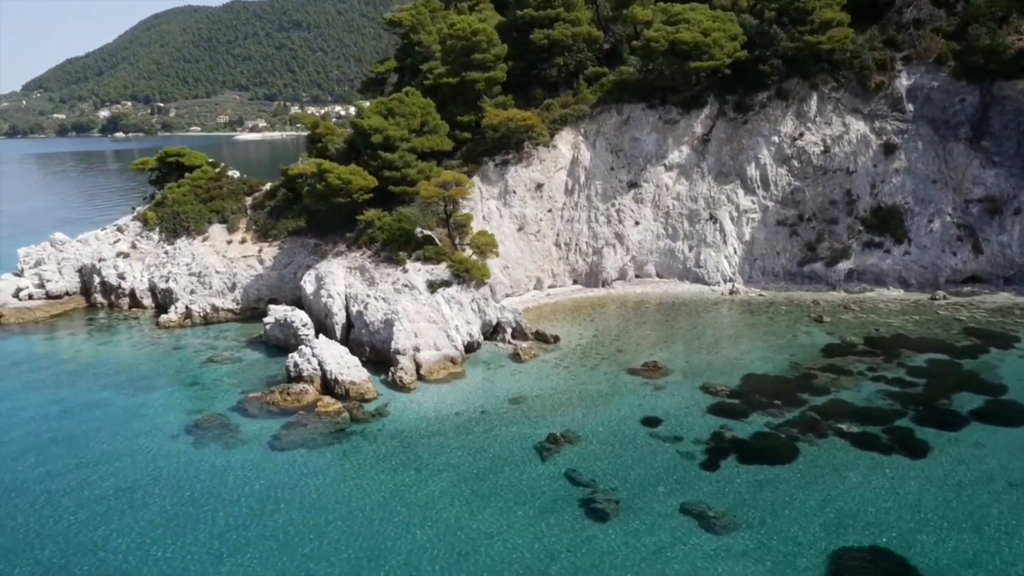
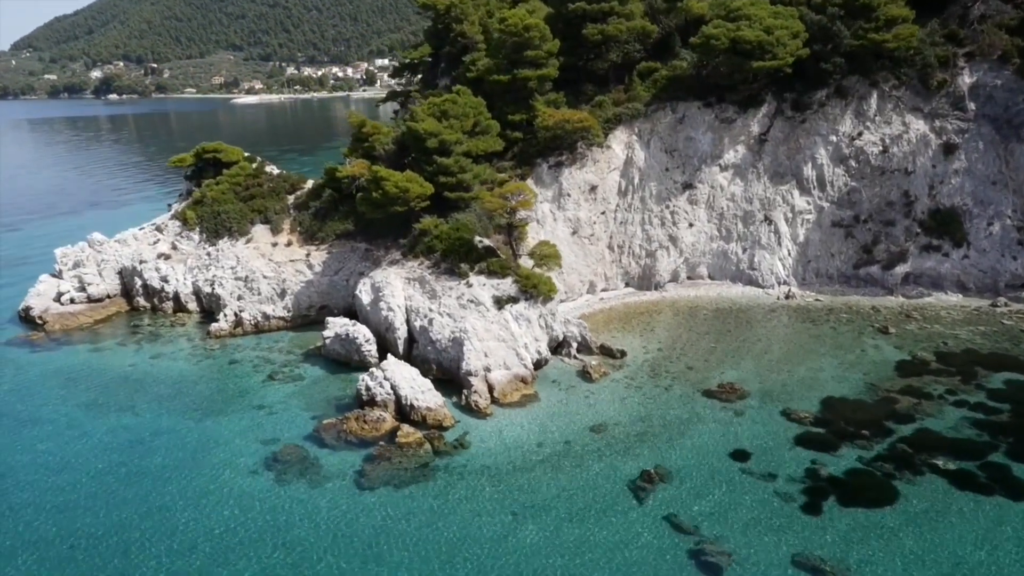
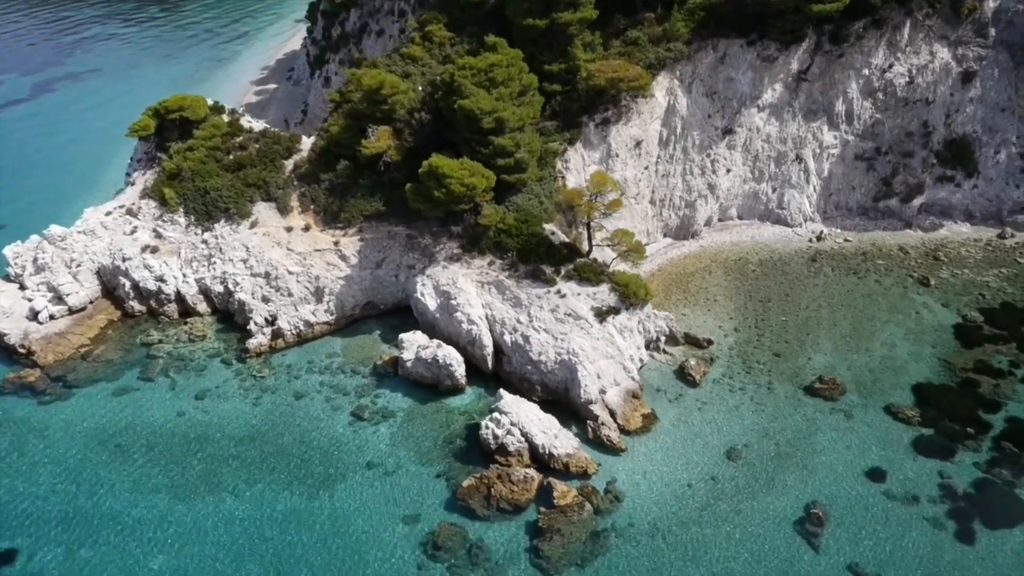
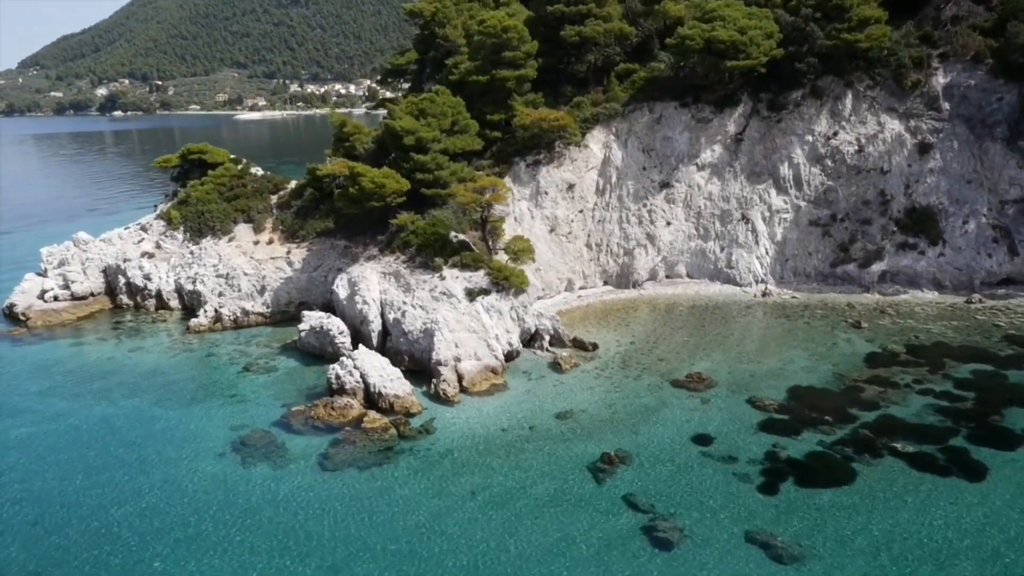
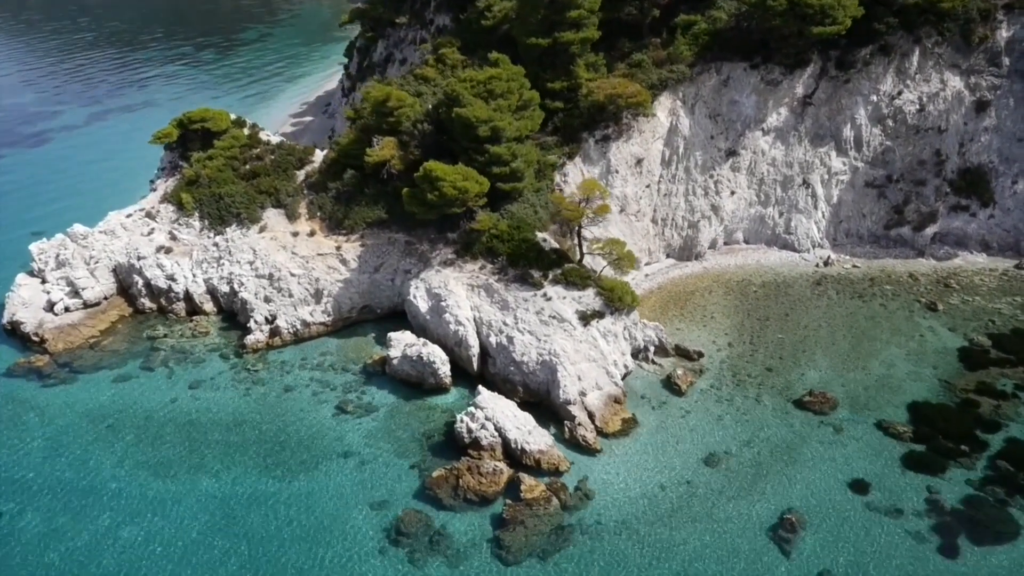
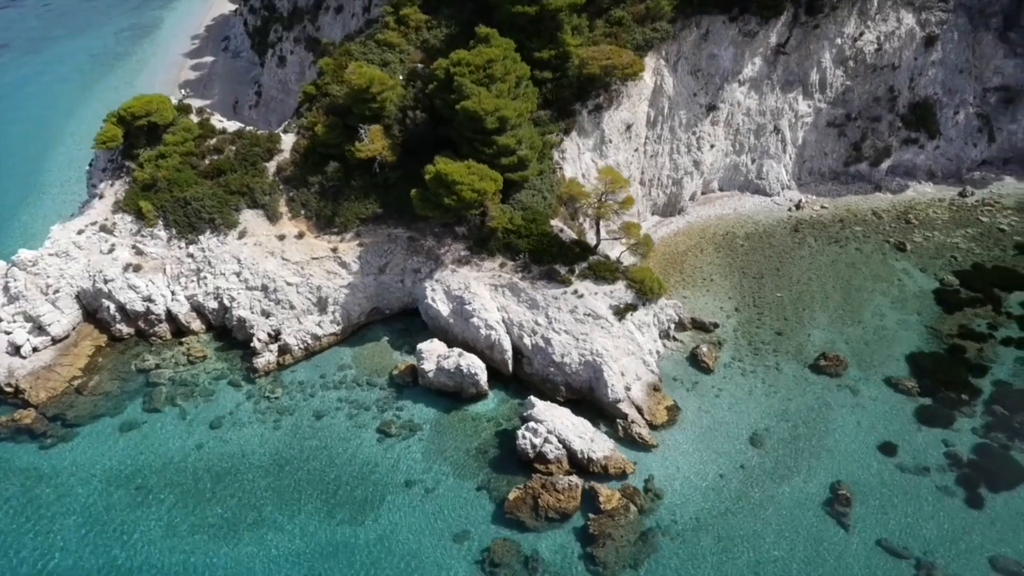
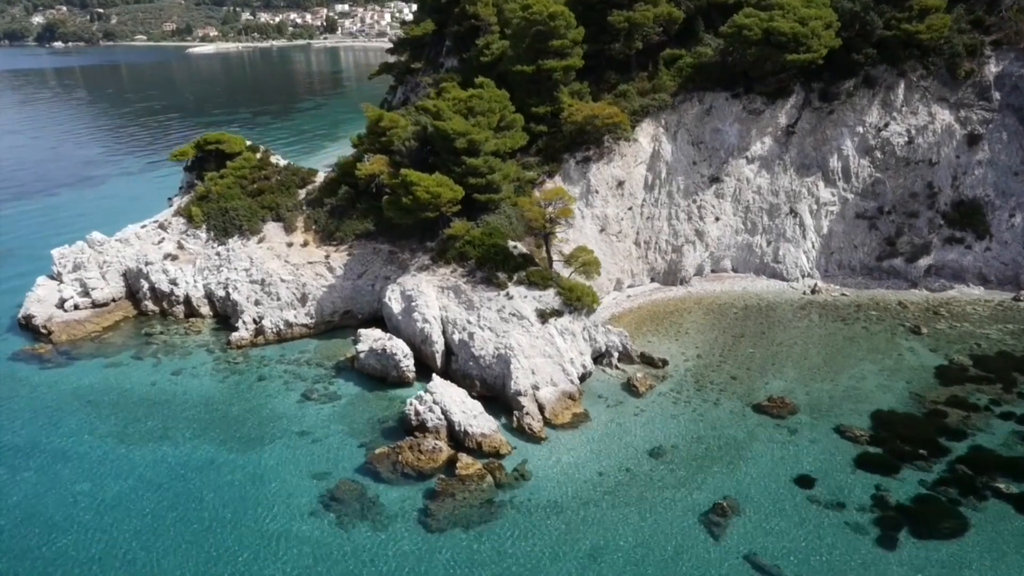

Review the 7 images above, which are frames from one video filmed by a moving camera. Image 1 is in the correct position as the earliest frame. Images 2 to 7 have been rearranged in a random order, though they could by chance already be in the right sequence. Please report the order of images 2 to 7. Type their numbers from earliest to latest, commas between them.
4, 2, 7, 5, 3, 6
